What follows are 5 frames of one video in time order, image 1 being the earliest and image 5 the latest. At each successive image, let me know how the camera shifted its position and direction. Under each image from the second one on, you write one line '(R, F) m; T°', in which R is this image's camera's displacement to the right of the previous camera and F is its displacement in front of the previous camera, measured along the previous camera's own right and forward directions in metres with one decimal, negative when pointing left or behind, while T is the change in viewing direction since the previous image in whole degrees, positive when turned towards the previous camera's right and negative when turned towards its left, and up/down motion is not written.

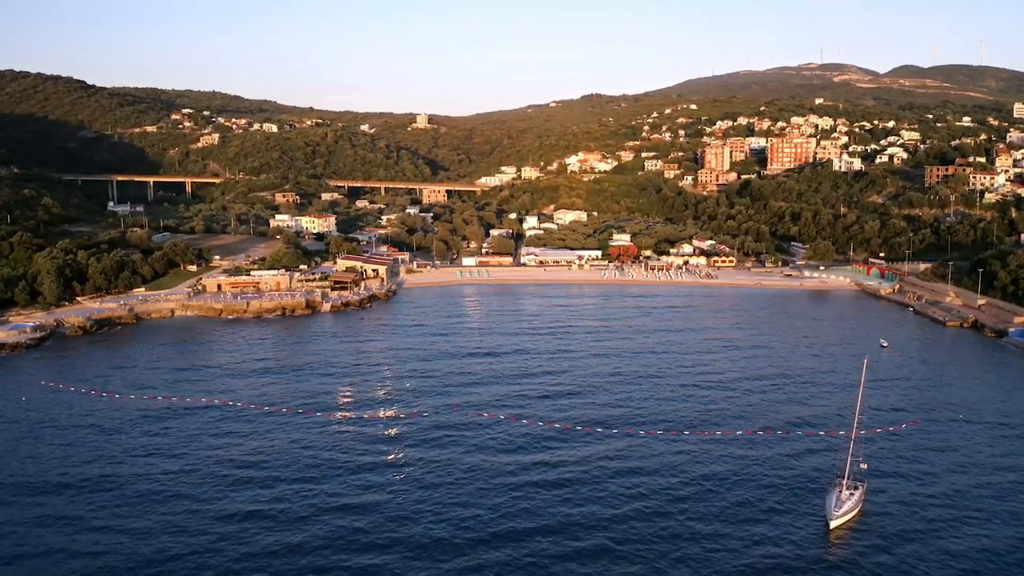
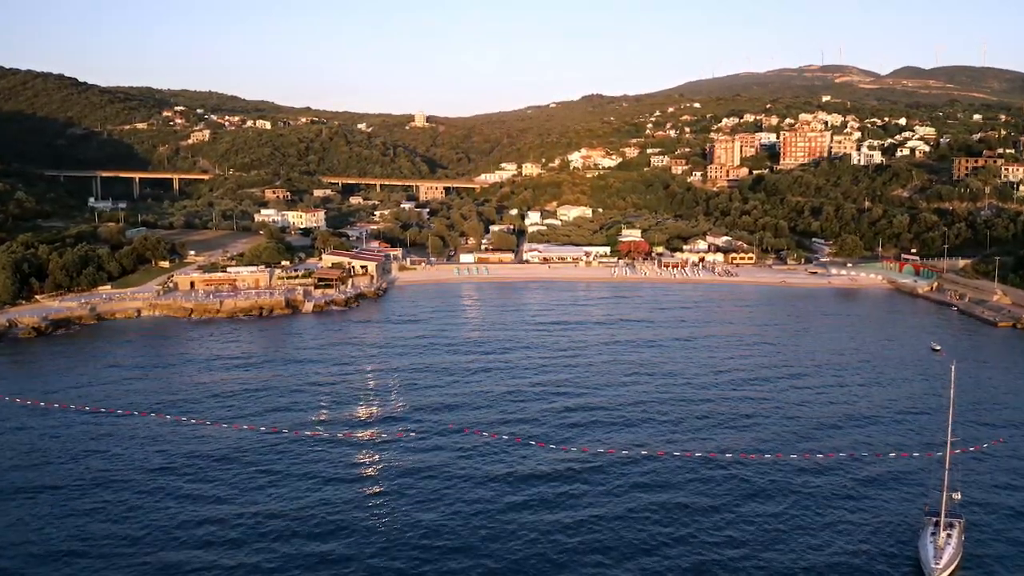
(-0.2, +4.9) m; 0°
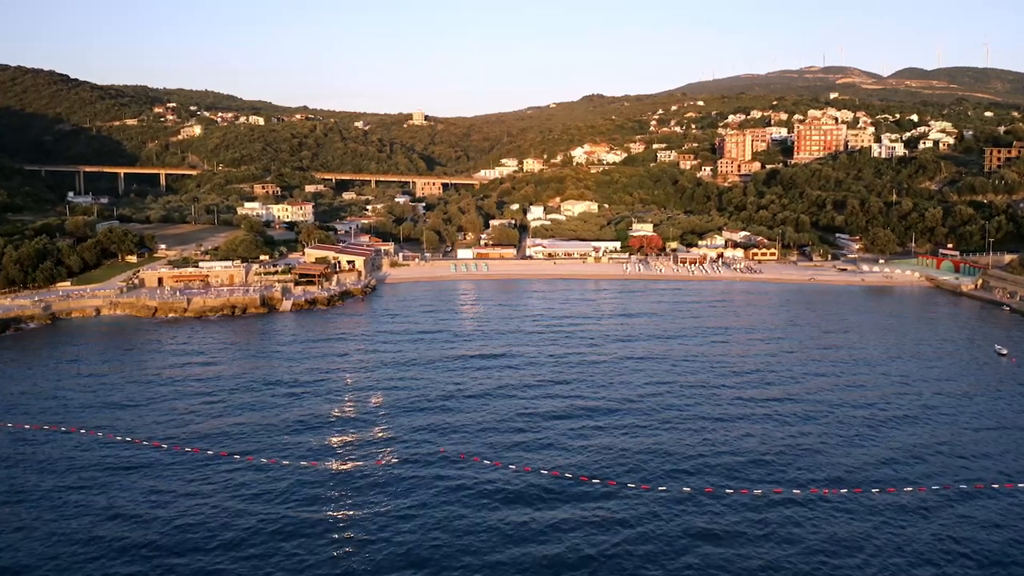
(-0.2, +4.8) m; 0°
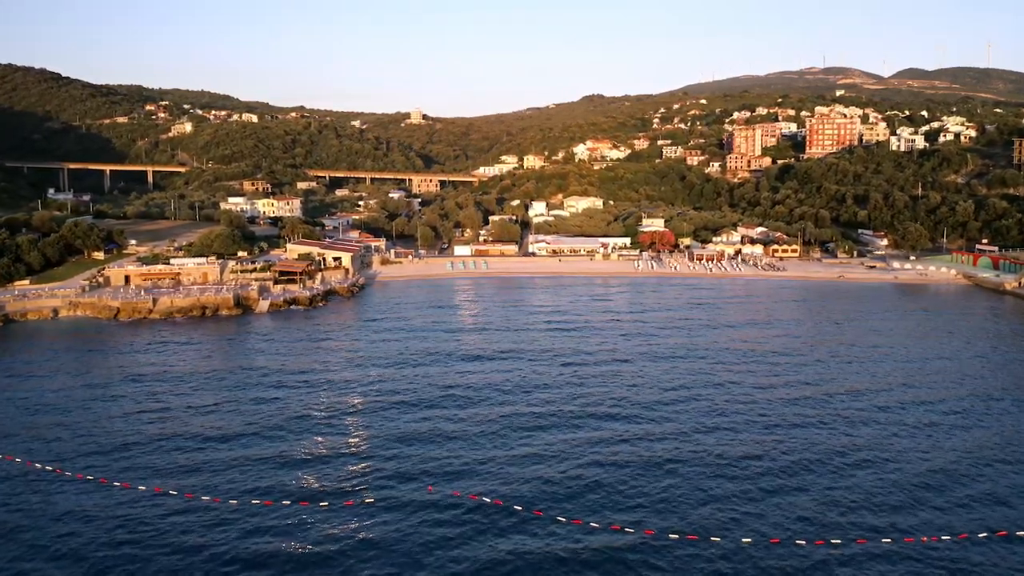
(-0.1, +4.0) m; 0°
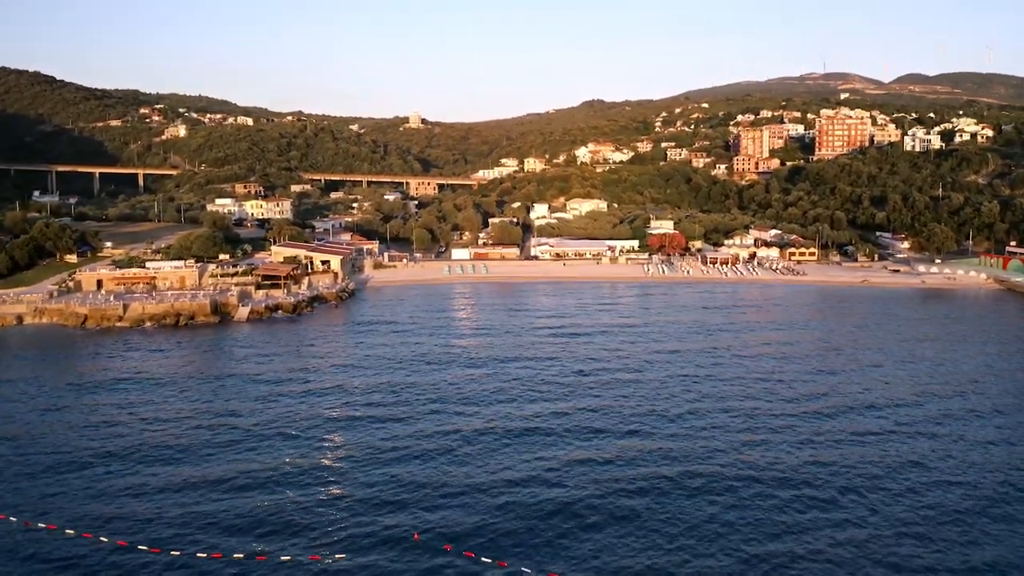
(-0.1, +2.9) m; 0°
